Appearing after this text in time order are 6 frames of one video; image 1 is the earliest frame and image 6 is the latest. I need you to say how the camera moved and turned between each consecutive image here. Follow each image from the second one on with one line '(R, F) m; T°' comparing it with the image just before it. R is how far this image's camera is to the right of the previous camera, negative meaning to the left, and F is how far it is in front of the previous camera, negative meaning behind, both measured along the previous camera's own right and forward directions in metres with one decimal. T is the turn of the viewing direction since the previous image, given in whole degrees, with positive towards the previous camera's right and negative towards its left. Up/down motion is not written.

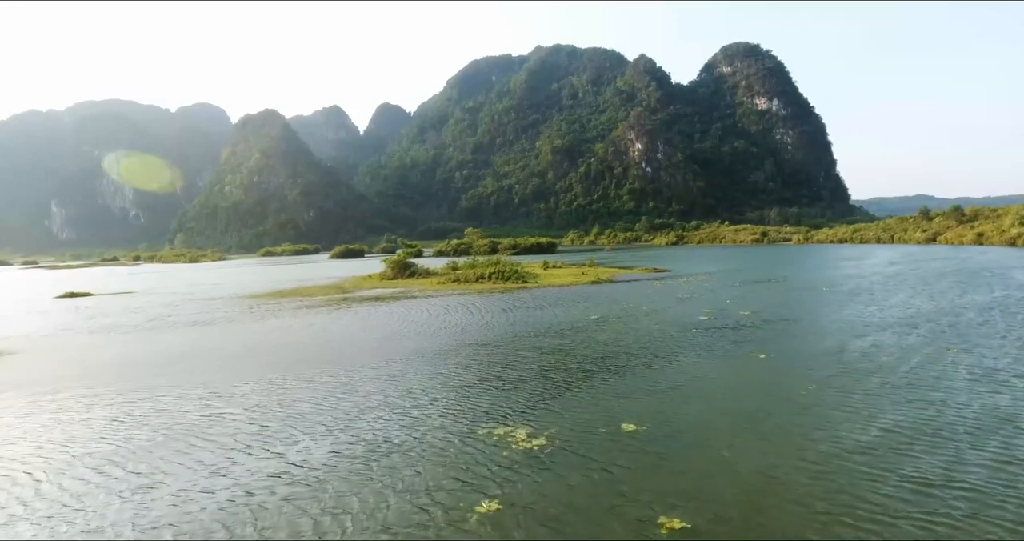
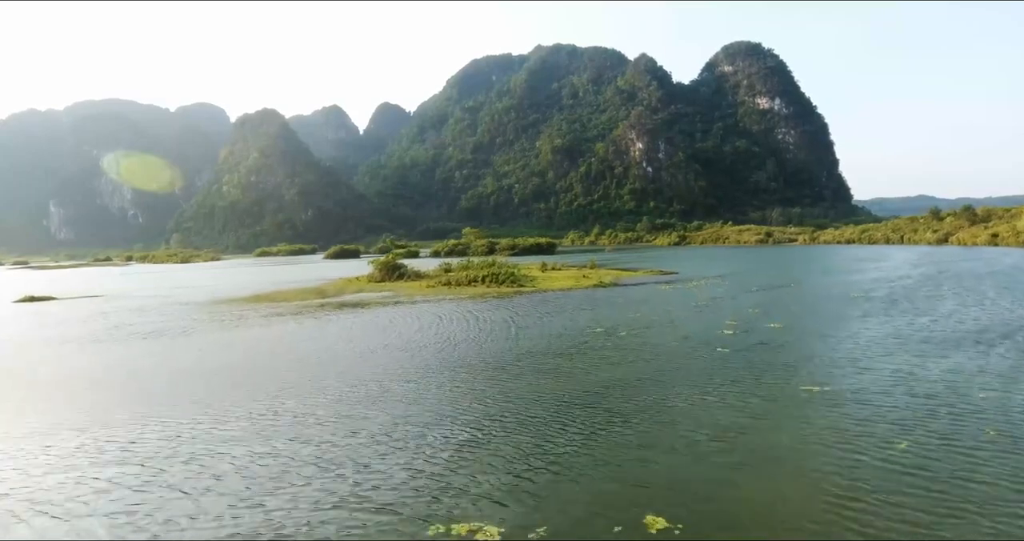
(+0.3, +3.2) m; 0°
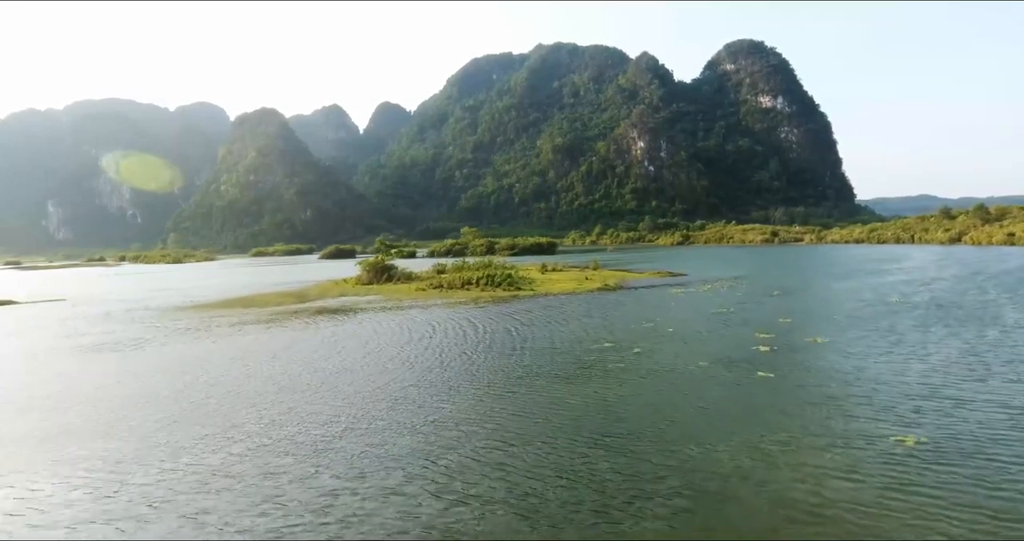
(+0.2, +3.0) m; 0°
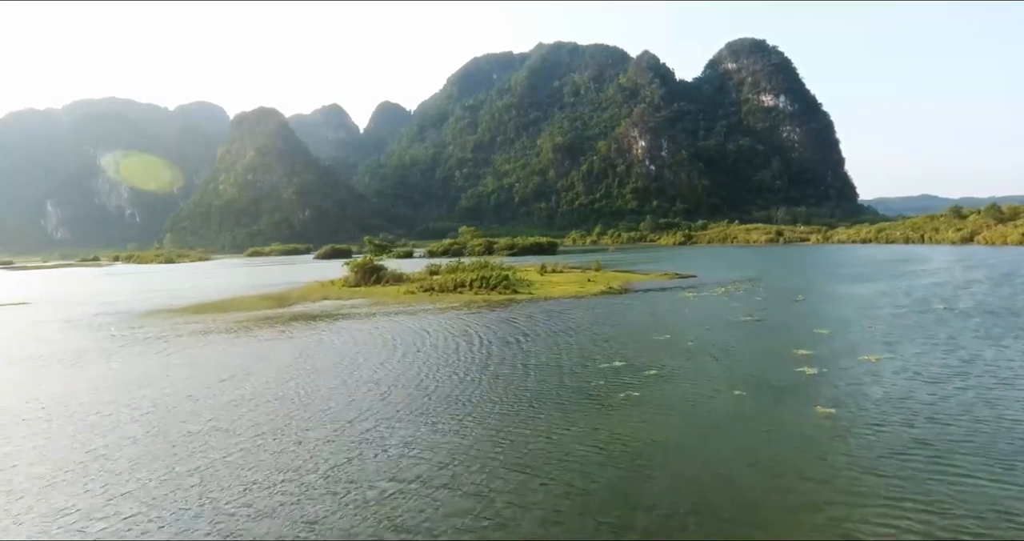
(+0.2, +2.7) m; 0°
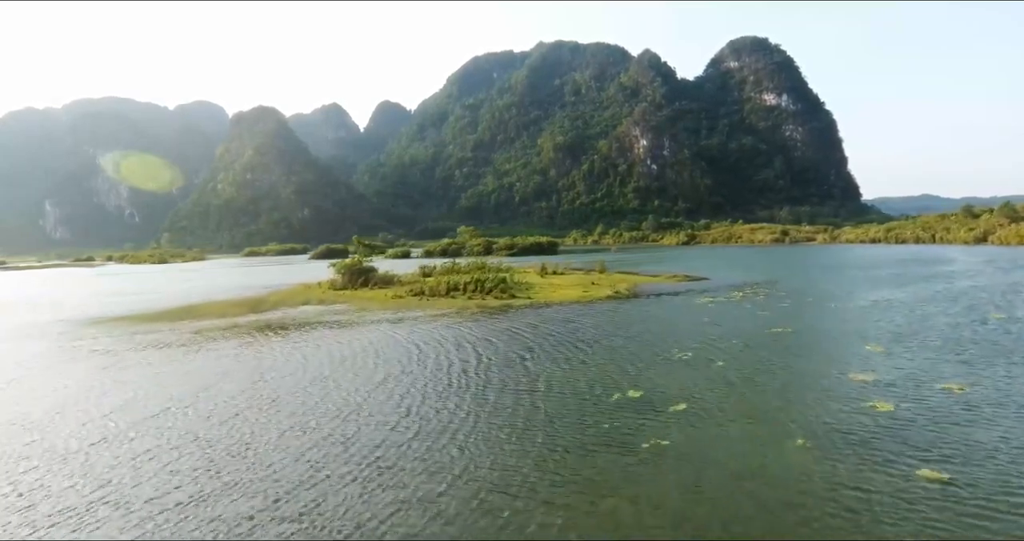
(+0.1, +2.8) m; 0°
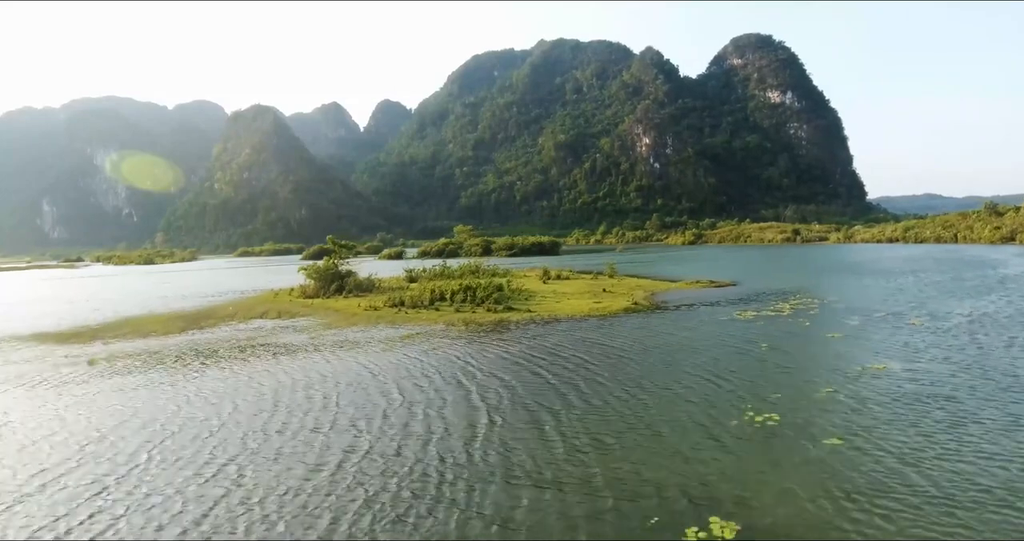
(+0.1, +5.1) m; 0°
